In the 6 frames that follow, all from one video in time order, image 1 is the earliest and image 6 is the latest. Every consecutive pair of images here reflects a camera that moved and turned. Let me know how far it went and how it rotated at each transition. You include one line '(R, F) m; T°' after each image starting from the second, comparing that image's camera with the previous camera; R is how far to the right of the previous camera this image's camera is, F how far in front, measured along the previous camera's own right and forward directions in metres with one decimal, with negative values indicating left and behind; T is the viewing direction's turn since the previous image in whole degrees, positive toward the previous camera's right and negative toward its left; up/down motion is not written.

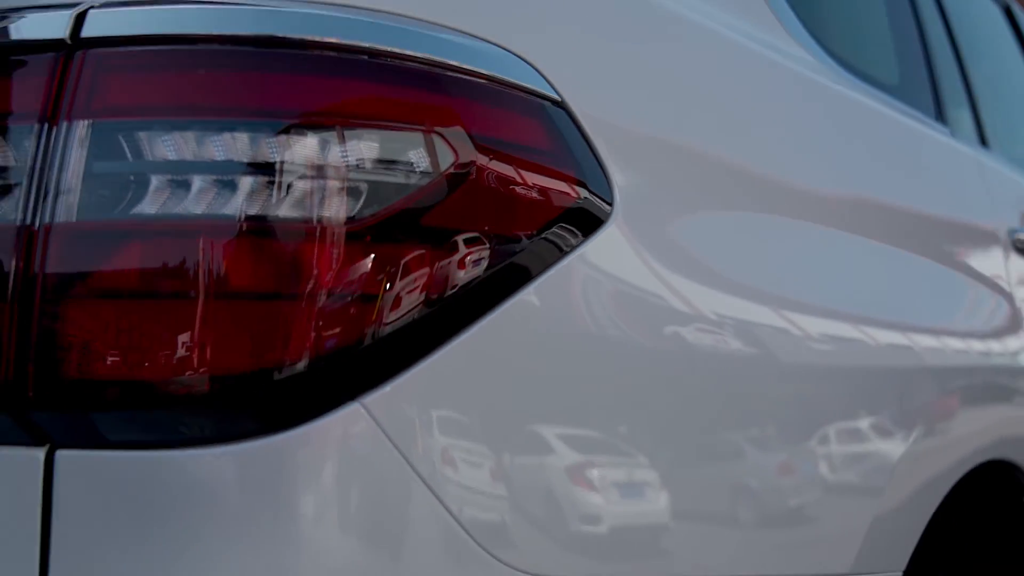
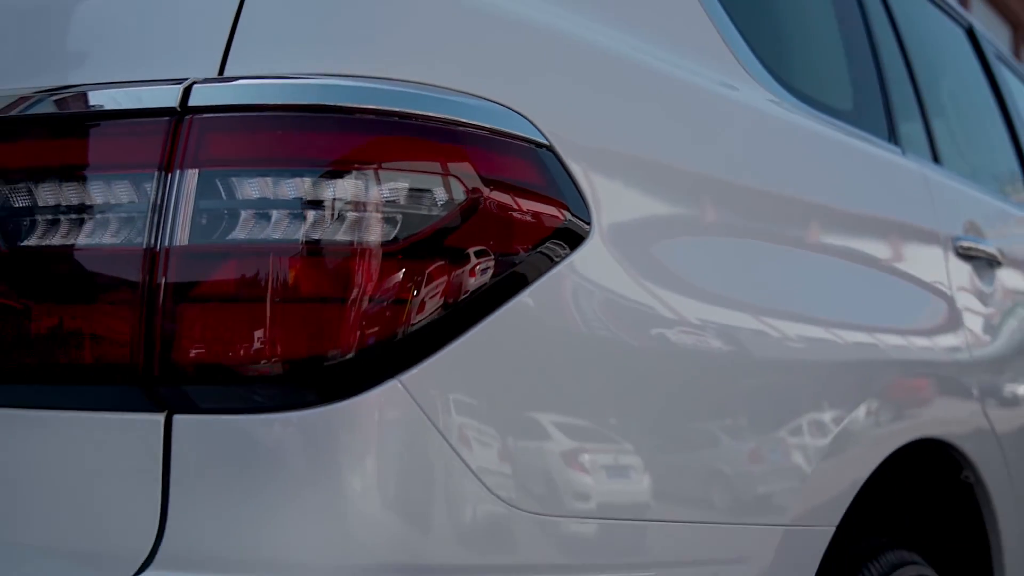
(0.0, -0.2) m; 0°
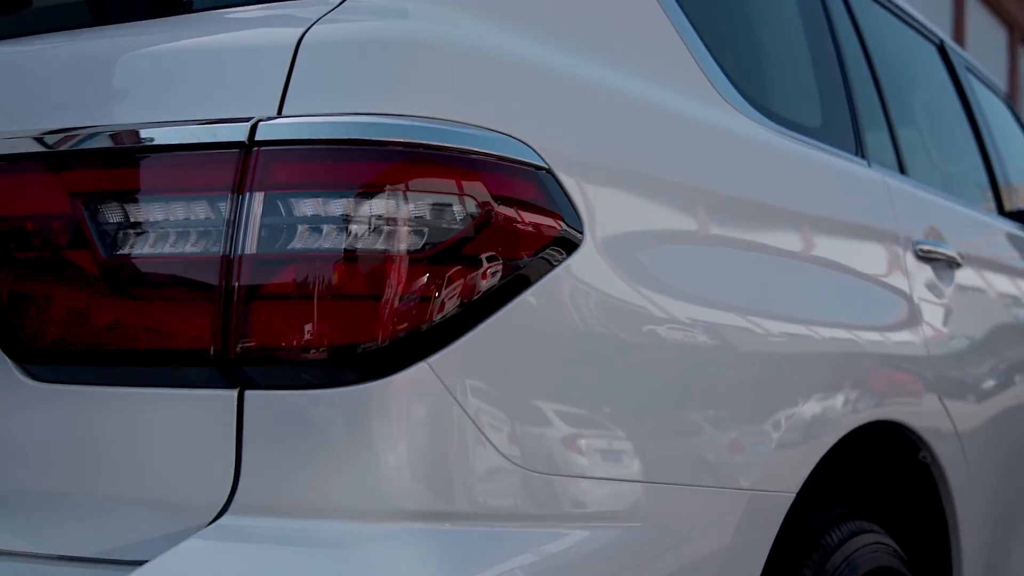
(0.0, -0.2) m; 0°
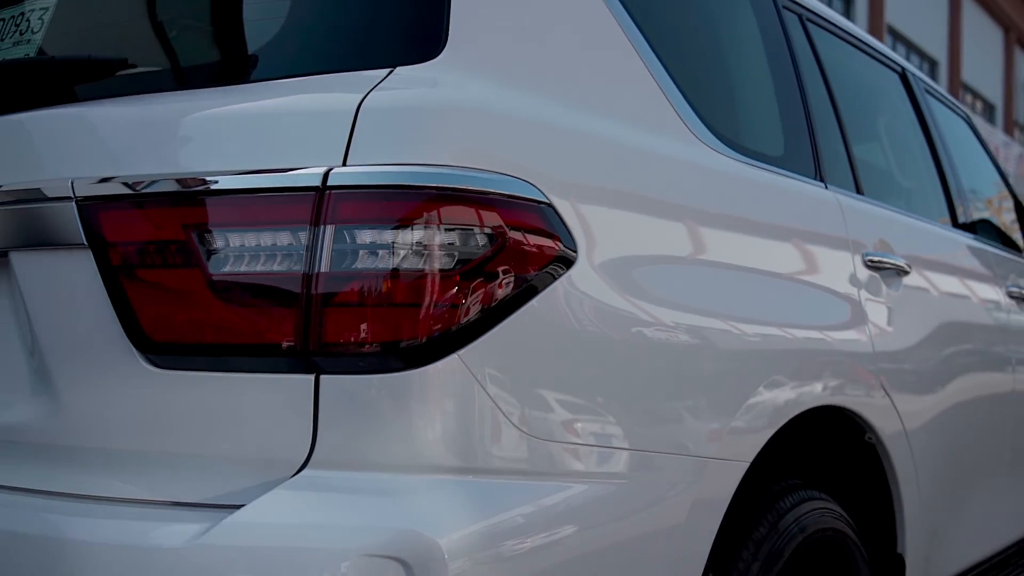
(0.0, -0.3) m; 0°
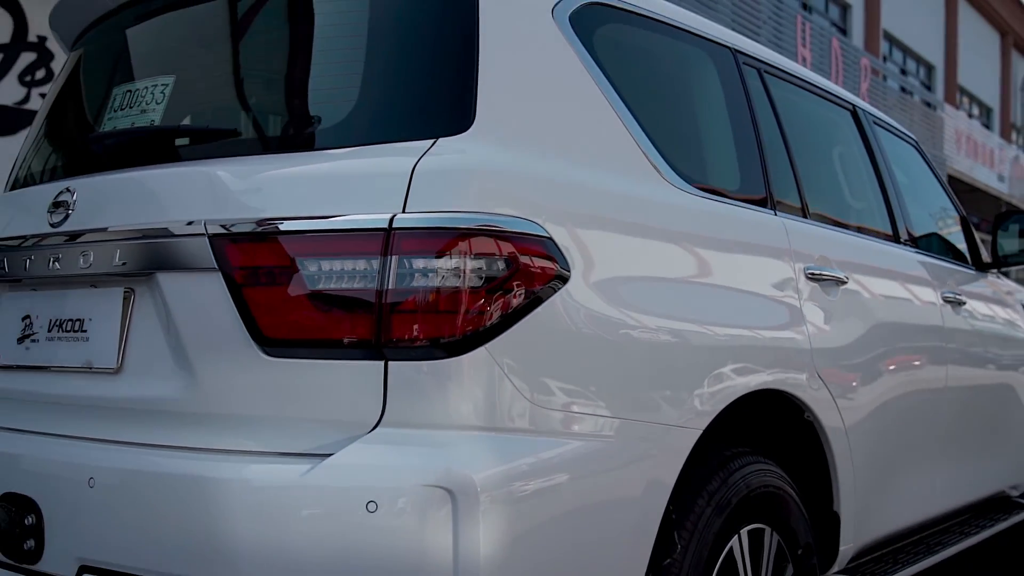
(0.0, -0.5) m; 0°
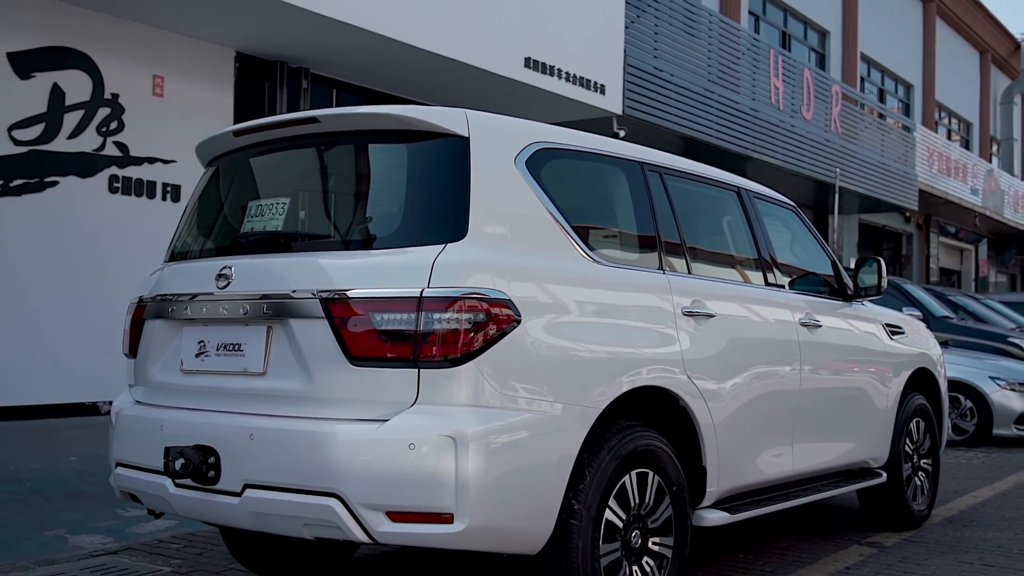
(+0.1, -1.3) m; 0°
